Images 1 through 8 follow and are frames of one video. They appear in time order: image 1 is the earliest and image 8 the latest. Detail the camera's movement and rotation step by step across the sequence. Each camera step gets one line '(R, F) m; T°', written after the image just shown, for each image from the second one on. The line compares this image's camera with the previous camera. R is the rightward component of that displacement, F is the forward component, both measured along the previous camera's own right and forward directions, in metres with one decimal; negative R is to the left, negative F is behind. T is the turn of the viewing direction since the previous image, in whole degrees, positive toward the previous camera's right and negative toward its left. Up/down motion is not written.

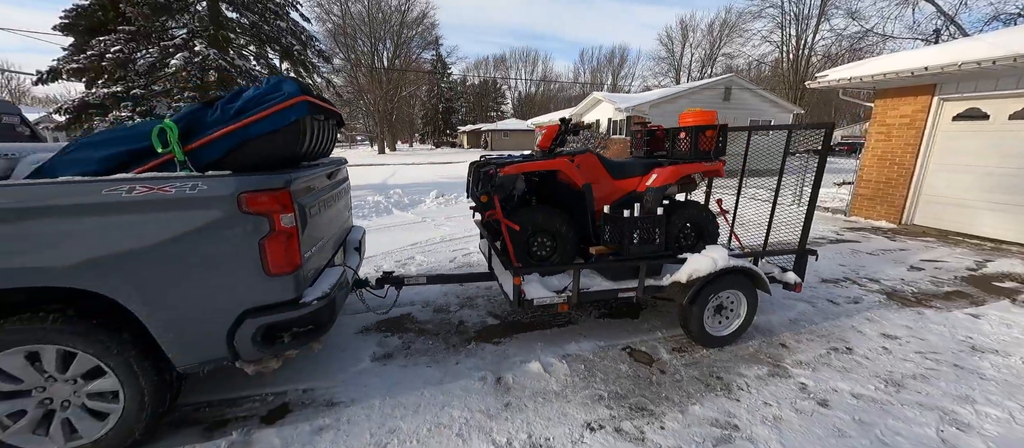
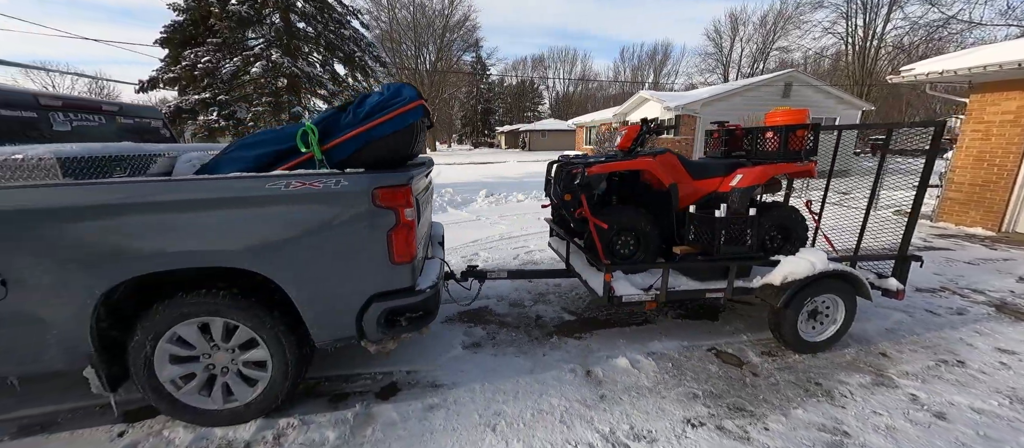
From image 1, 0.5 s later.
(-0.4, -0.1) m; -5°
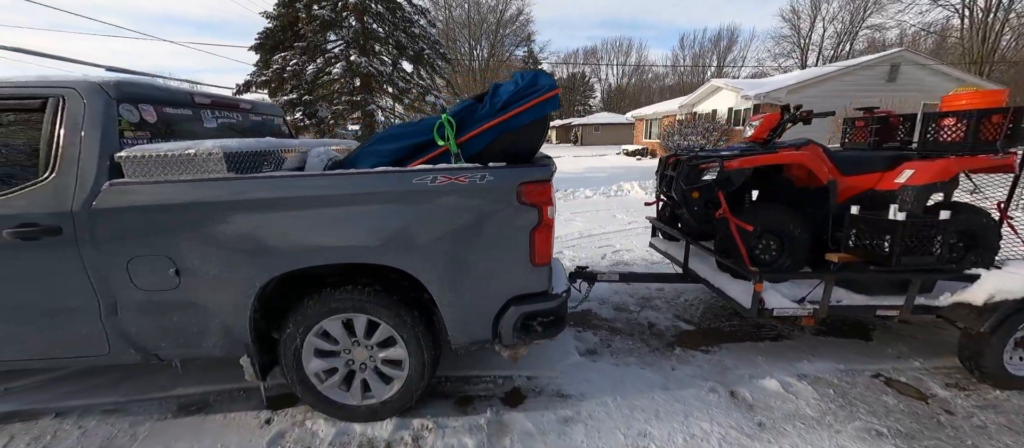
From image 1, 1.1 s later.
(-0.6, +0.1) m; -7°
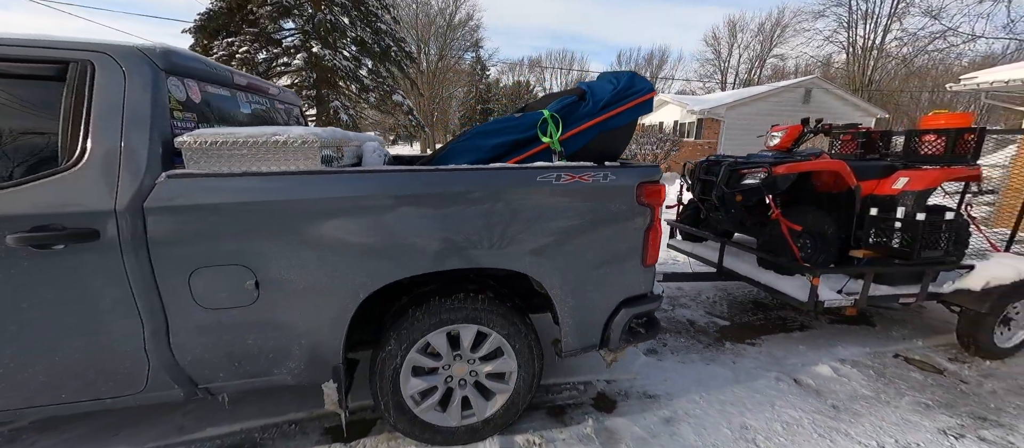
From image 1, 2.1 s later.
(-0.9, +0.2) m; +9°
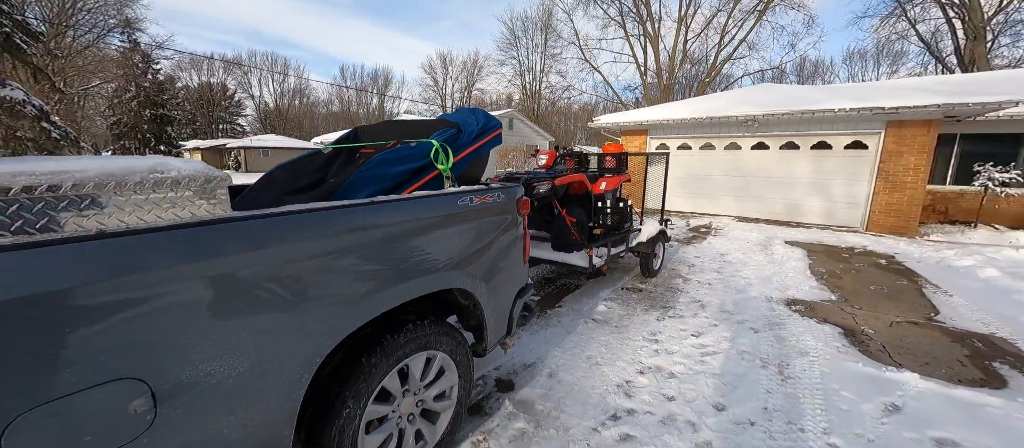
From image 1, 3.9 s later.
(-0.9, +0.1) m; +40°
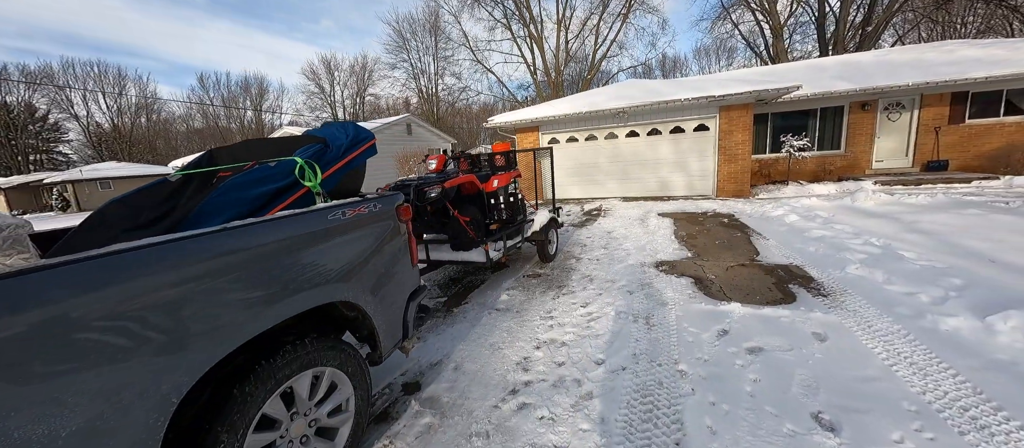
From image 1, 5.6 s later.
(+0.2, -0.2) m; +13°
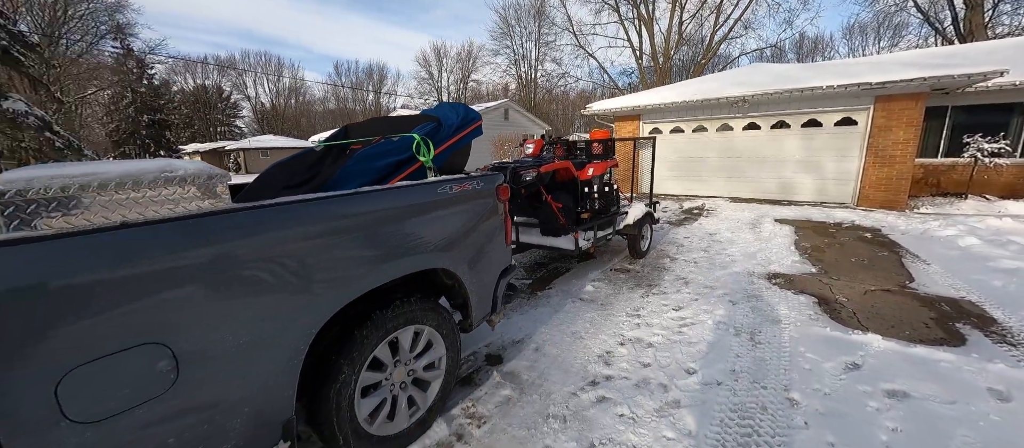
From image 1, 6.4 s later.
(-0.1, 0.0) m; -13°
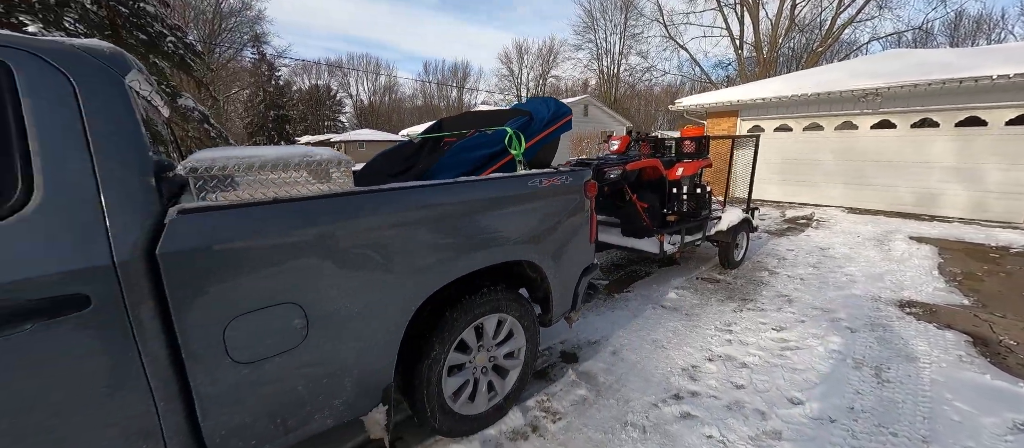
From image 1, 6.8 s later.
(-0.1, 0.0) m; -11°
